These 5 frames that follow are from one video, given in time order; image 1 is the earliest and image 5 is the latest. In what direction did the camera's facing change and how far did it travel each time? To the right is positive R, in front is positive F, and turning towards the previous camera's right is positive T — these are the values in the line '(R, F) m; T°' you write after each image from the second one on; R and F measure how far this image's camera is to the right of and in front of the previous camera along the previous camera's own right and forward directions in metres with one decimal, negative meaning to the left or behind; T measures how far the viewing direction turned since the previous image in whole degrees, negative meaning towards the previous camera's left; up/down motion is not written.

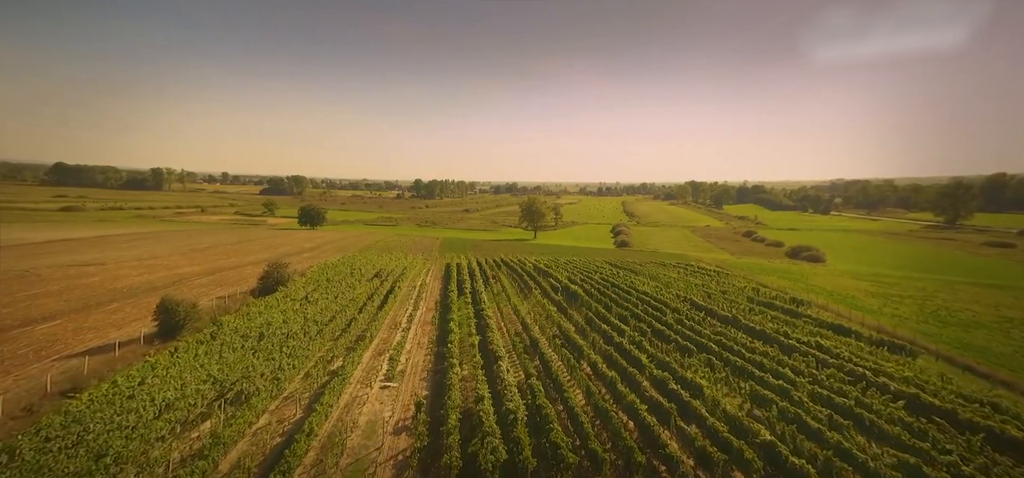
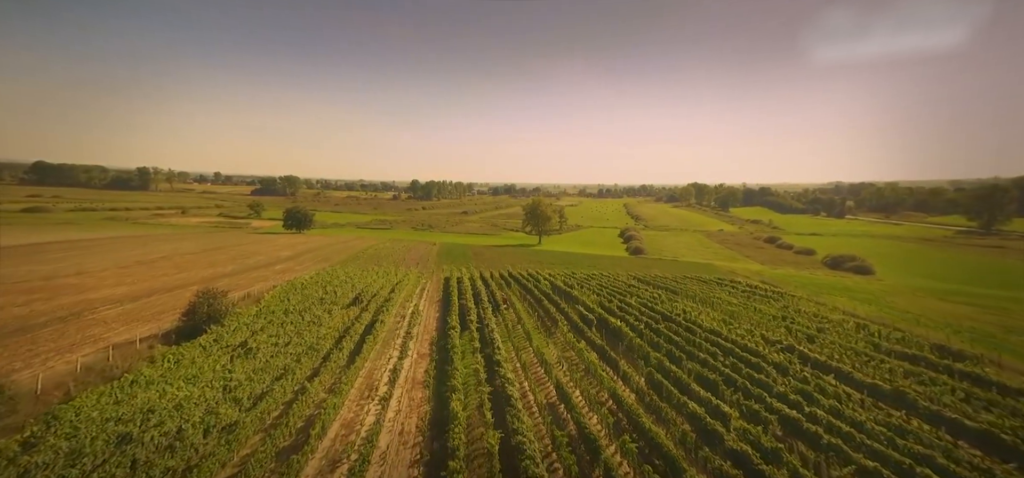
(-1.2, +7.8) m; 0°
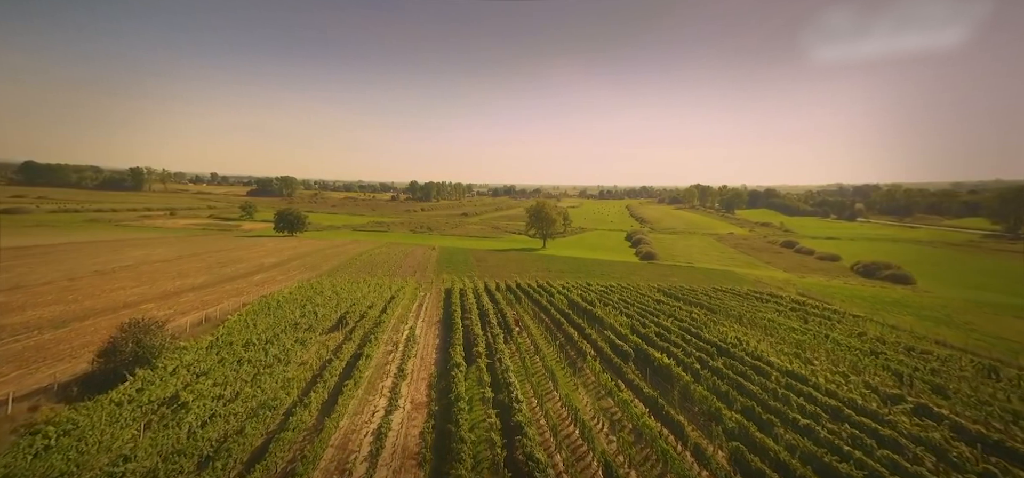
(-0.9, +4.9) m; 0°
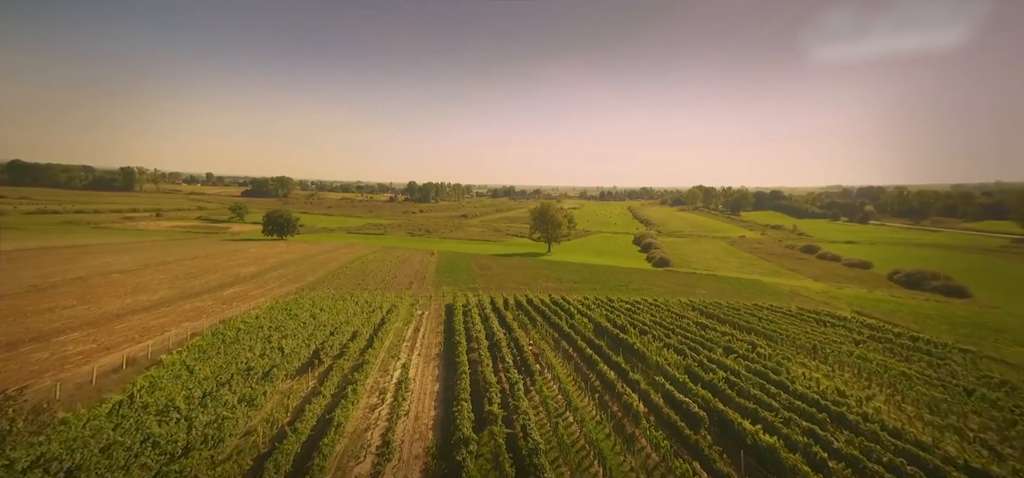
(-1.0, +5.5) m; 0°
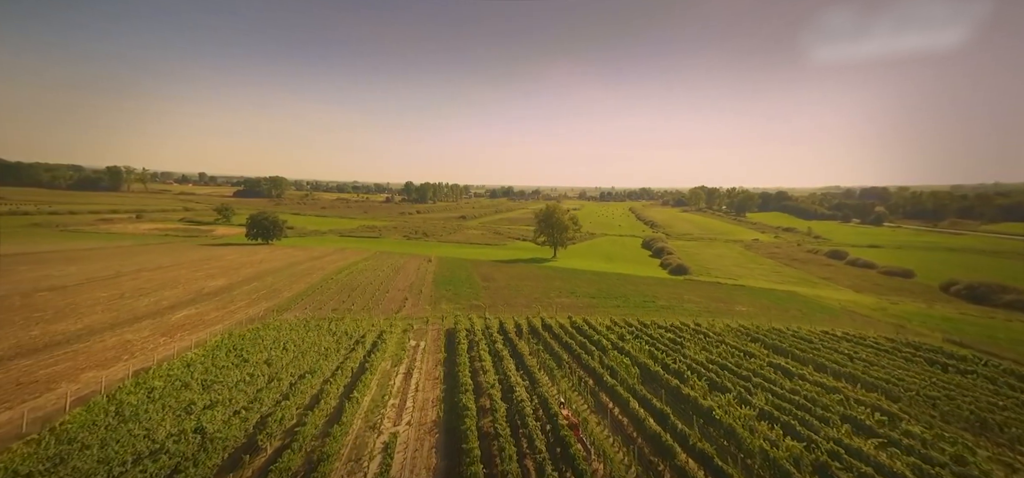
(-1.1, +6.6) m; 0°
